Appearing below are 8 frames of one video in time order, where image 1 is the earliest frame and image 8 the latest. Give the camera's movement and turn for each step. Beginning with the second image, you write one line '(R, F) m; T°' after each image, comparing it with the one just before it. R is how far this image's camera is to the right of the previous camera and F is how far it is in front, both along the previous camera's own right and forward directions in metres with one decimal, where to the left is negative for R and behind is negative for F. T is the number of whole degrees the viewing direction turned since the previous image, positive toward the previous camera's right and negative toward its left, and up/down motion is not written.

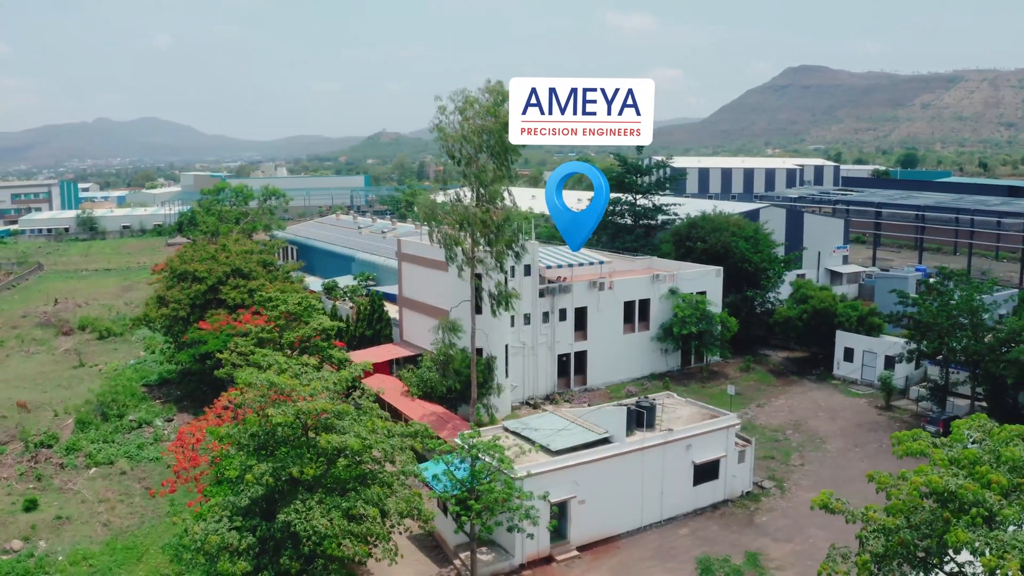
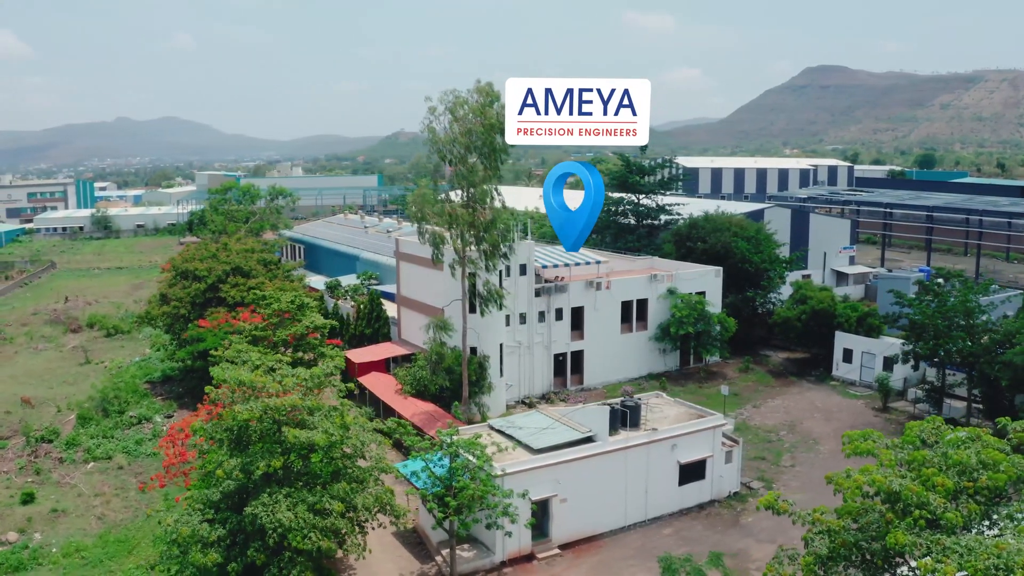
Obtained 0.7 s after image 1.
(+0.6, -0.1) m; -1°
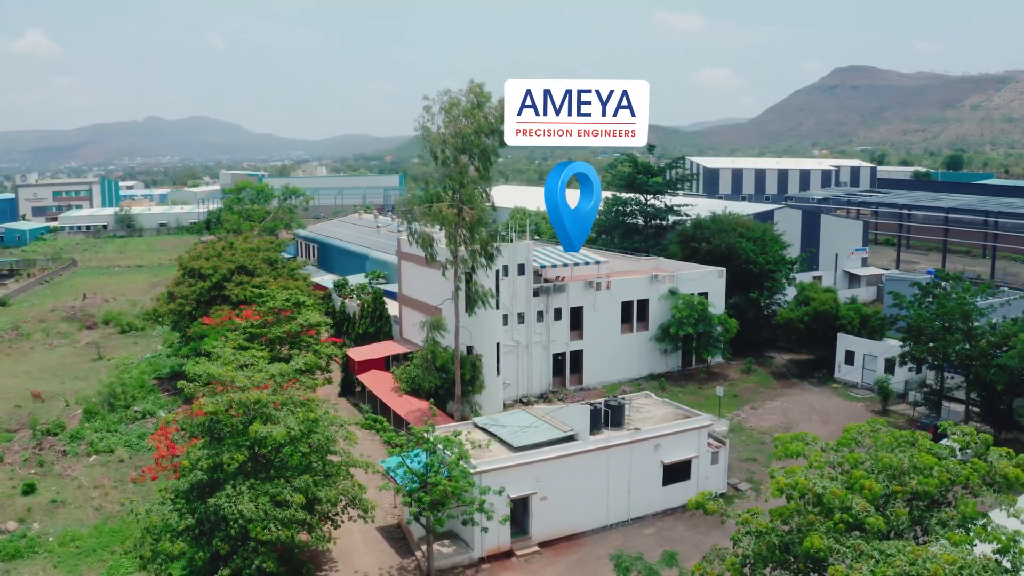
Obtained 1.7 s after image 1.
(+0.8, -0.1) m; -2°
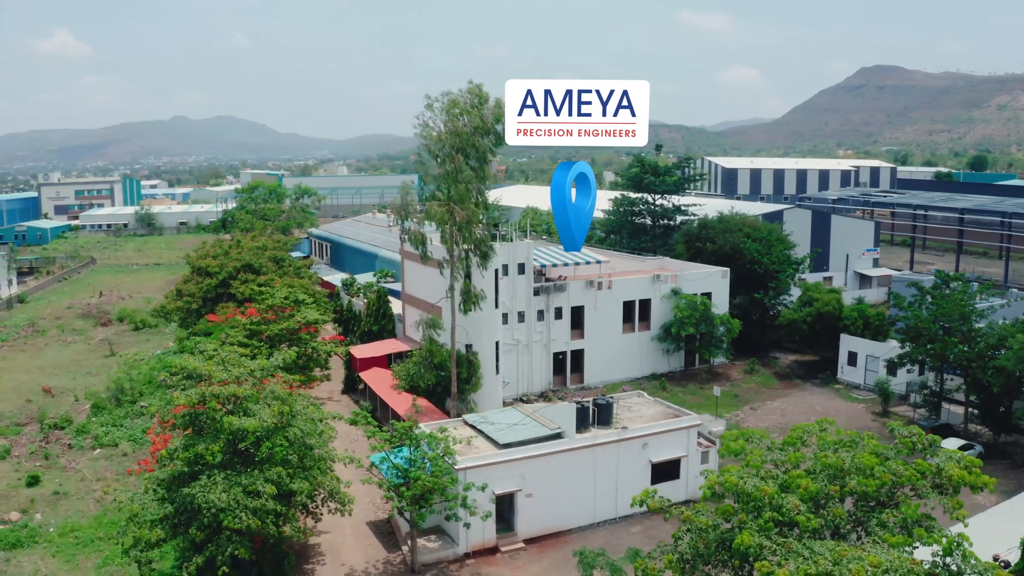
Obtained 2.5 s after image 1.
(+0.6, -0.1) m; -1°
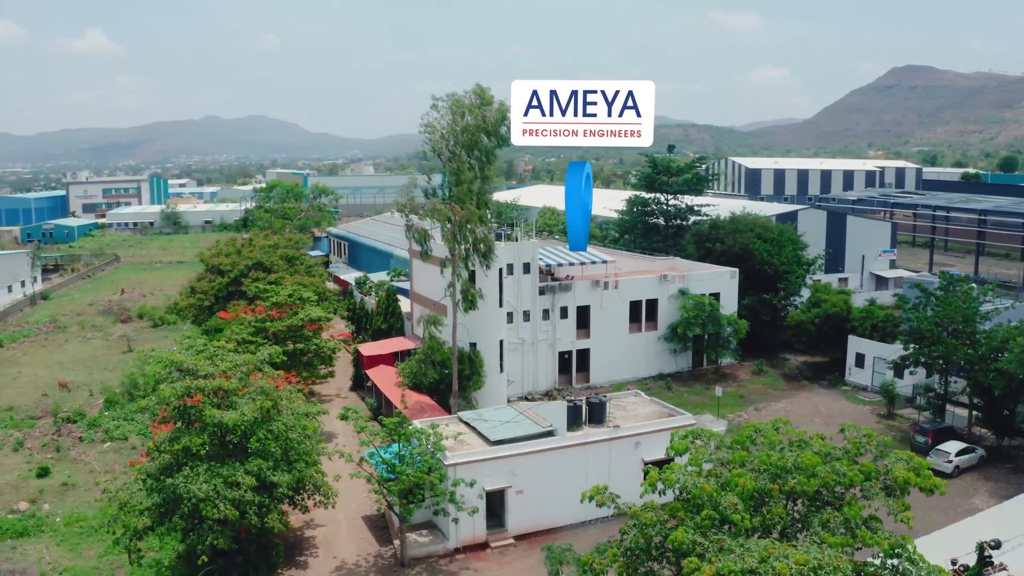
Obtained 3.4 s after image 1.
(+0.6, -0.2) m; -2°
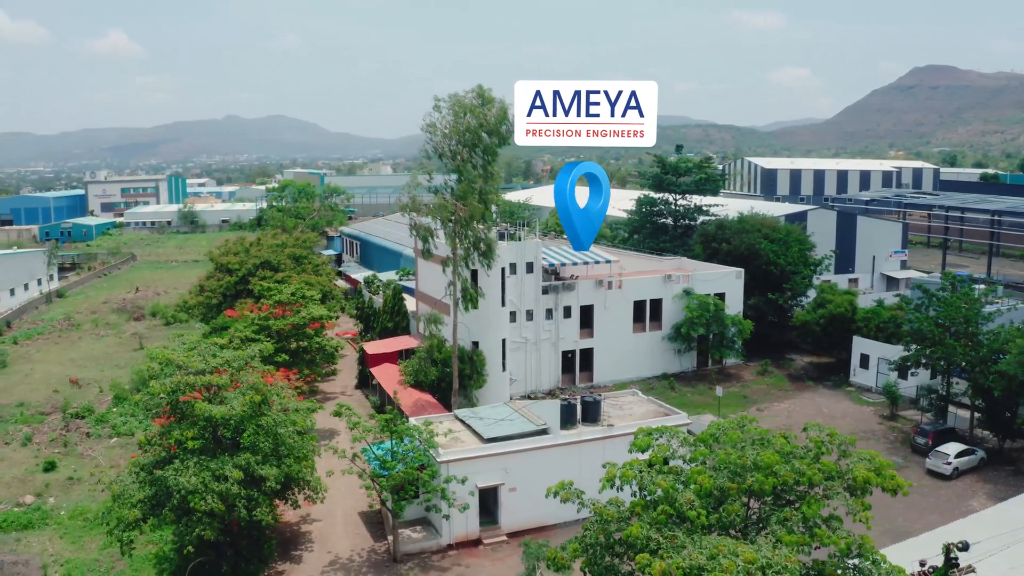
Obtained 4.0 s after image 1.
(+0.4, -0.1) m; -1°
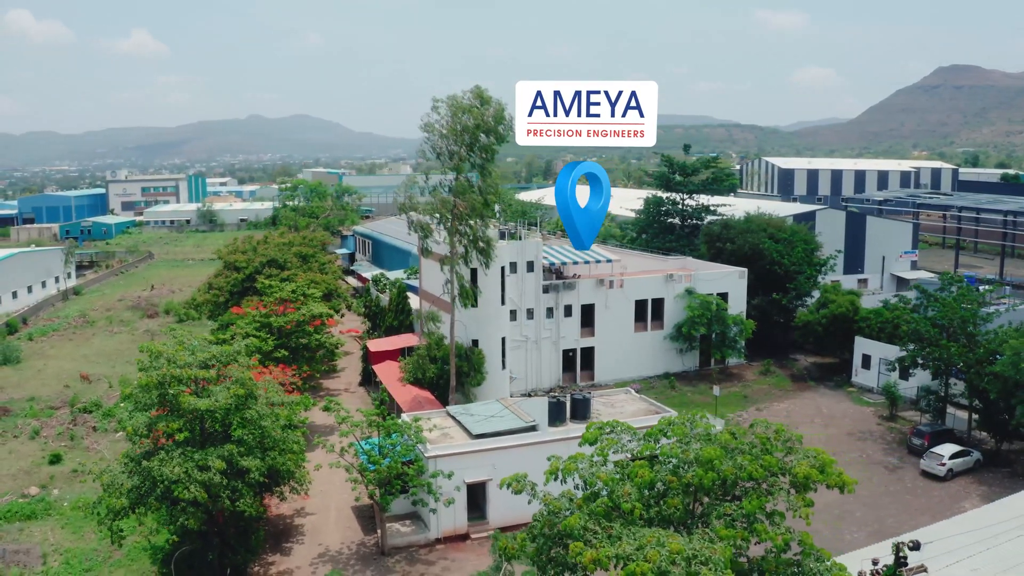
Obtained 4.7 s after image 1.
(+0.6, -0.2) m; -1°
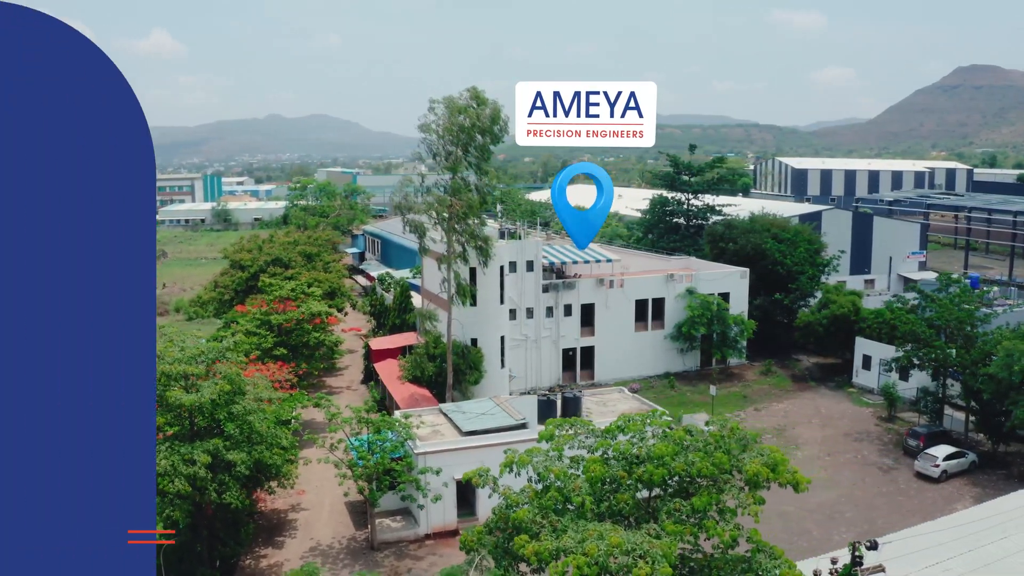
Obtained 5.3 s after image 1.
(+0.5, -0.2) m; -1°
